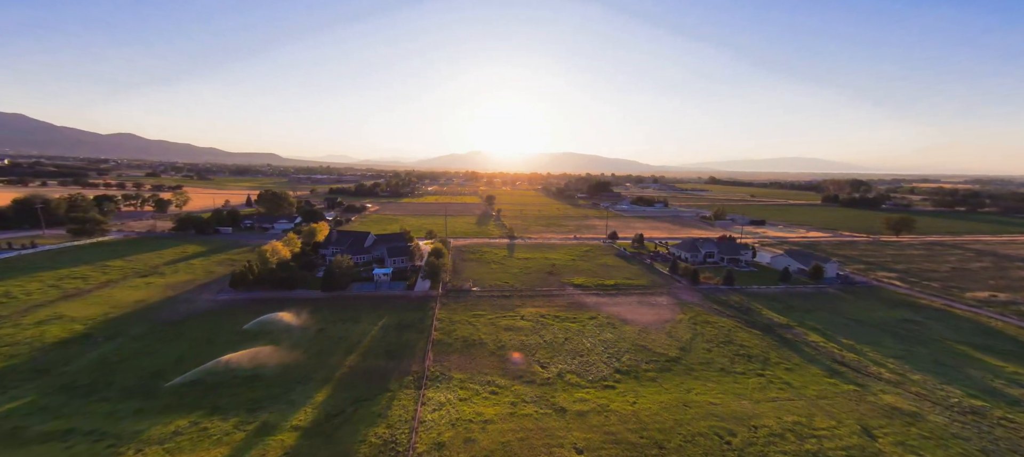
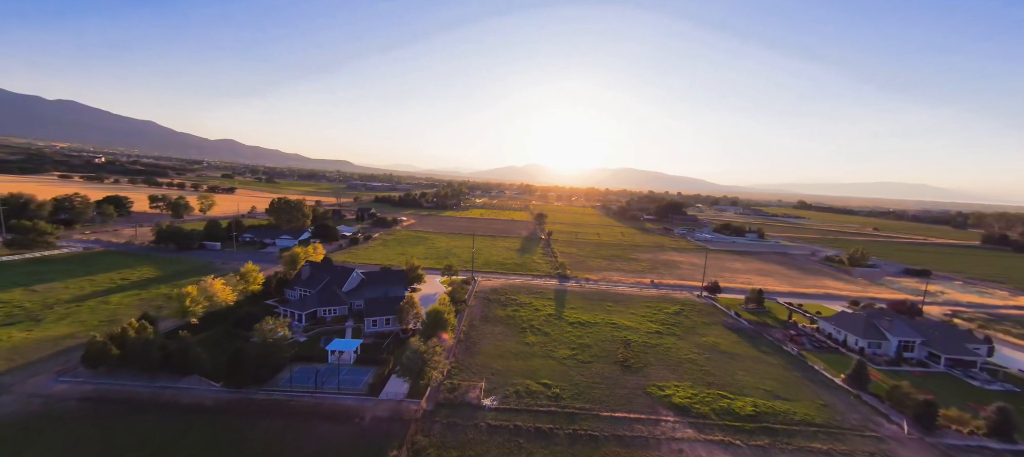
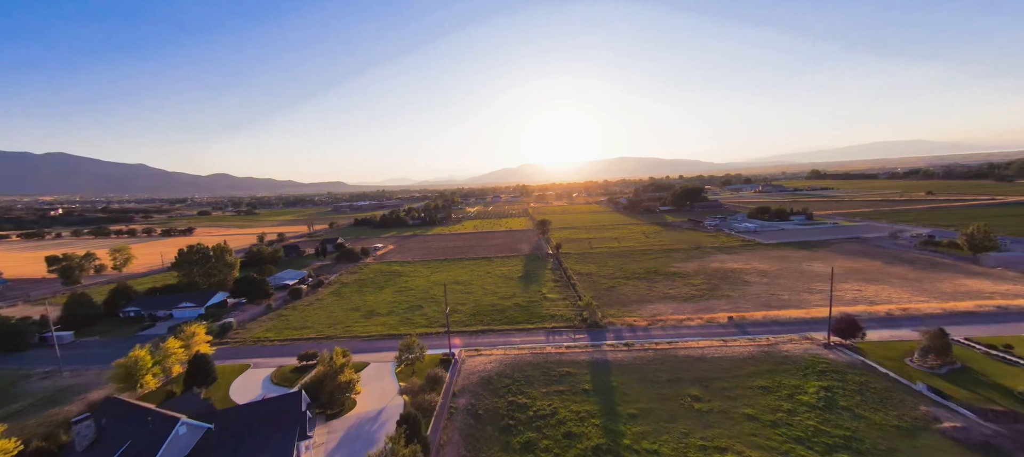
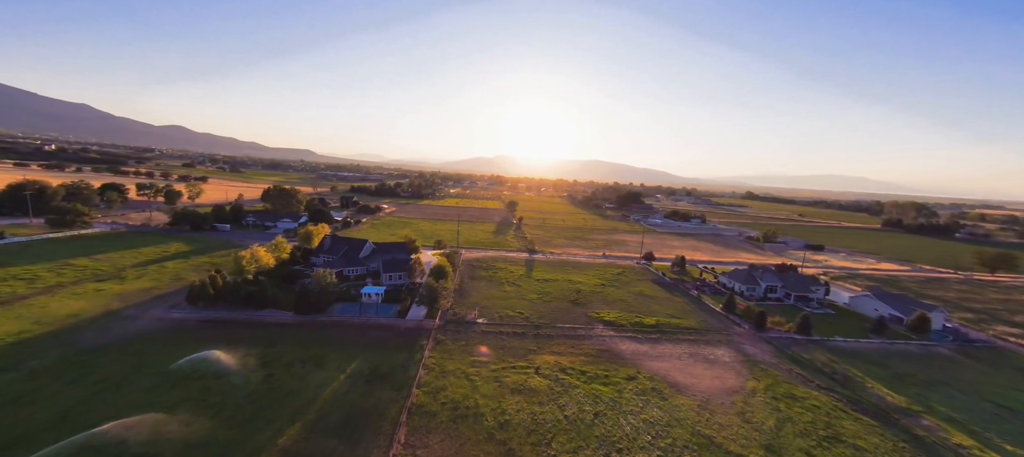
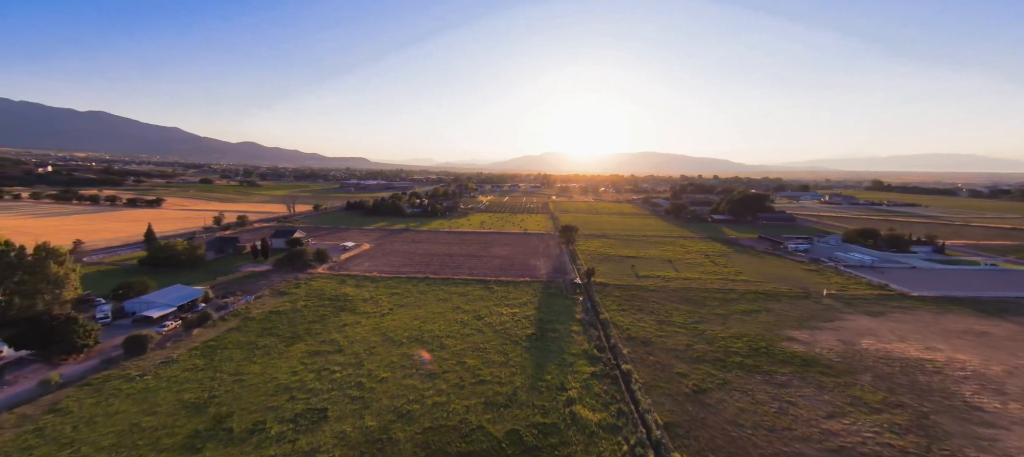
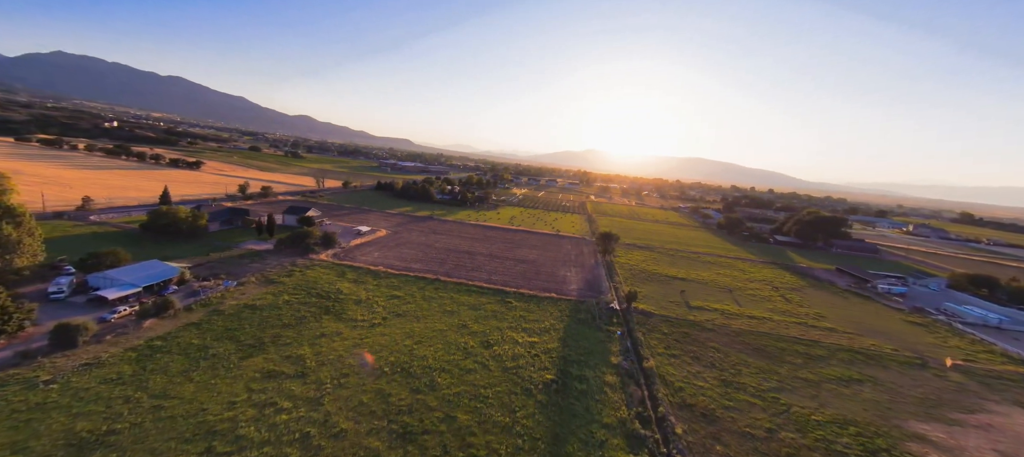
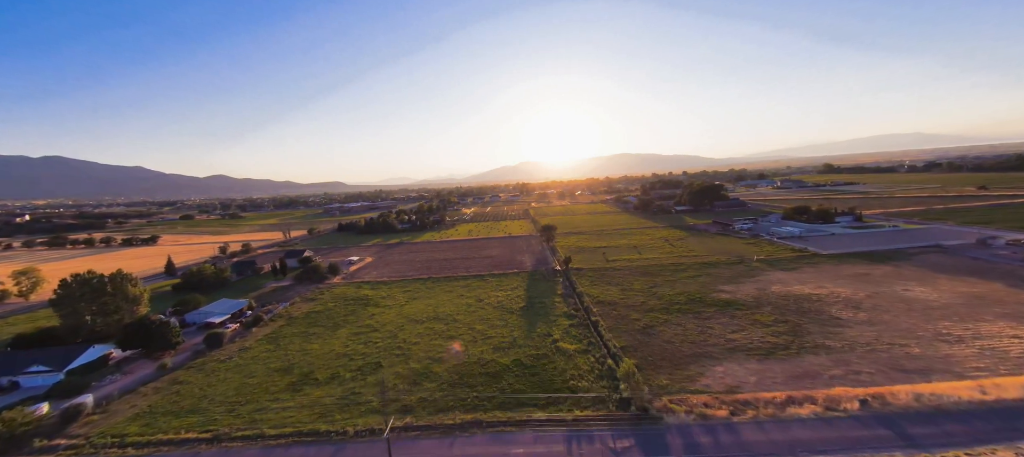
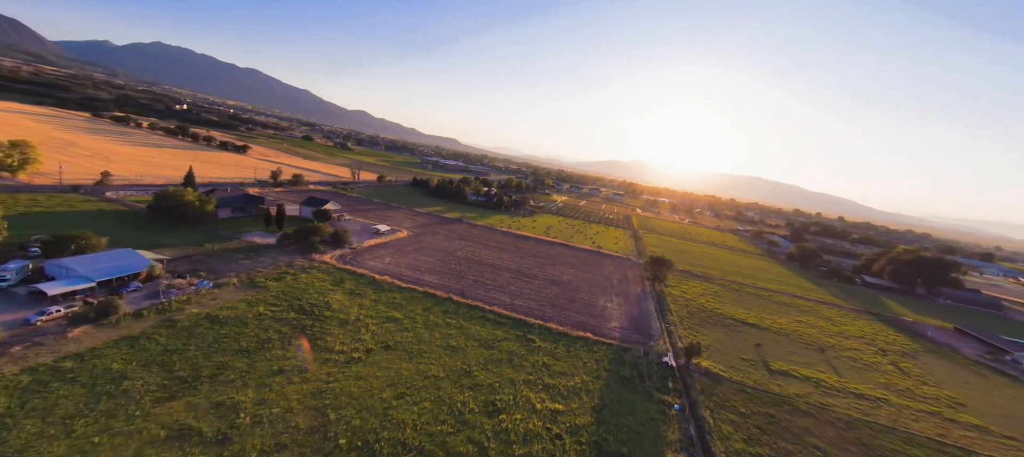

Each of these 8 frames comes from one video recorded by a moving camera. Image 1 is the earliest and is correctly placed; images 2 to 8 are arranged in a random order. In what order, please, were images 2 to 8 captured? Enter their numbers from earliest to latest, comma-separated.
4, 2, 3, 7, 5, 6, 8
